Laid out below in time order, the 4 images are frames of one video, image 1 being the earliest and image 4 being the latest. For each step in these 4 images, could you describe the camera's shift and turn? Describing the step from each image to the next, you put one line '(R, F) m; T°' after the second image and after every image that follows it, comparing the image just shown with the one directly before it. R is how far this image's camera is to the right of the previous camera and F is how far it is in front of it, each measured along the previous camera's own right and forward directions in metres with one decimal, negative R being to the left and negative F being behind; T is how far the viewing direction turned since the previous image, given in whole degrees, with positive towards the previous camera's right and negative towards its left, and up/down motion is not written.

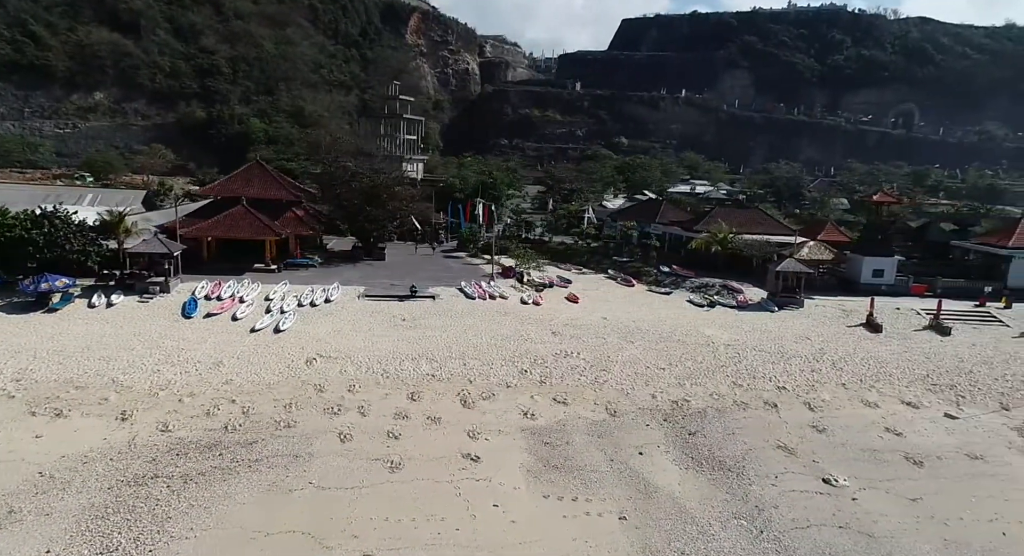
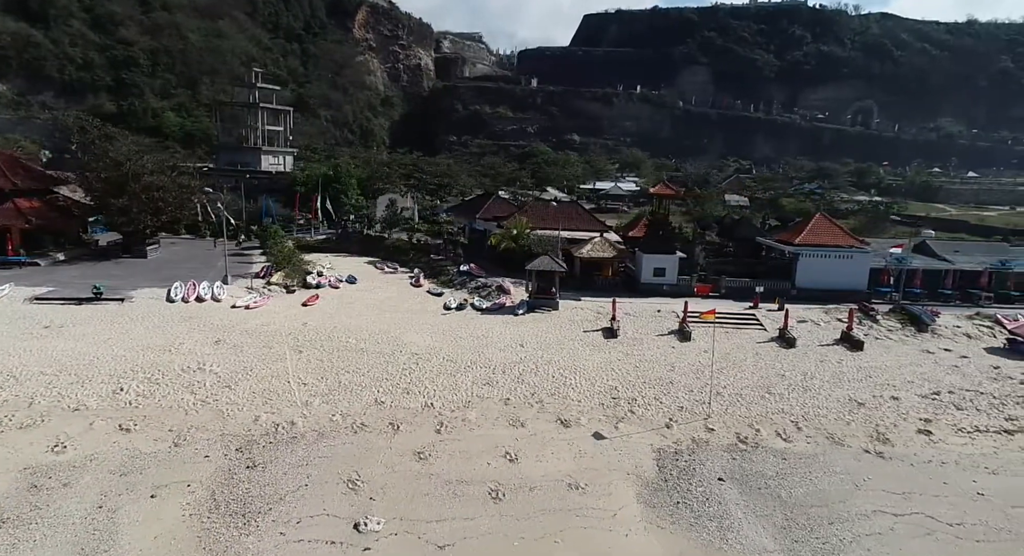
(+11.5, +2.2) m; +2°
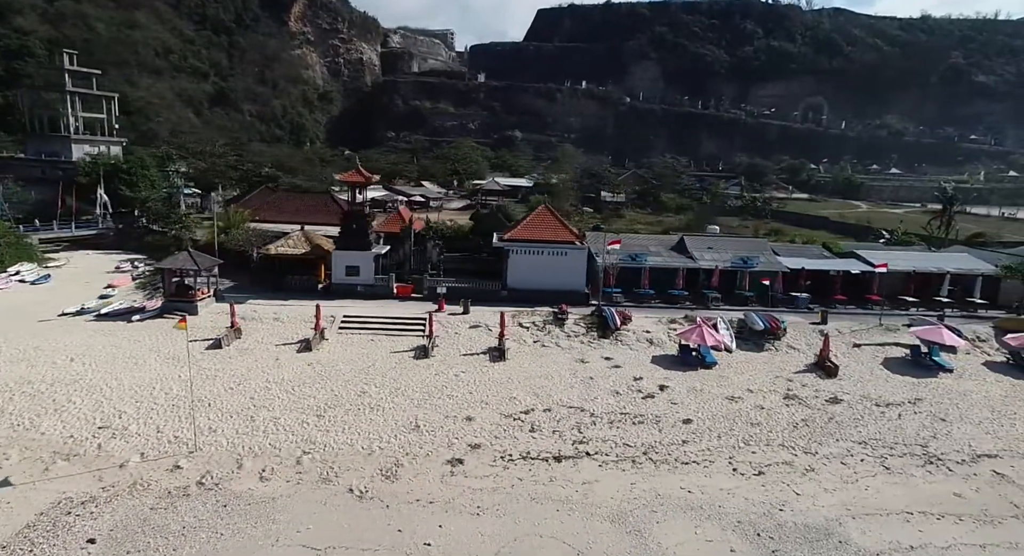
(+13.9, +2.8) m; +3°
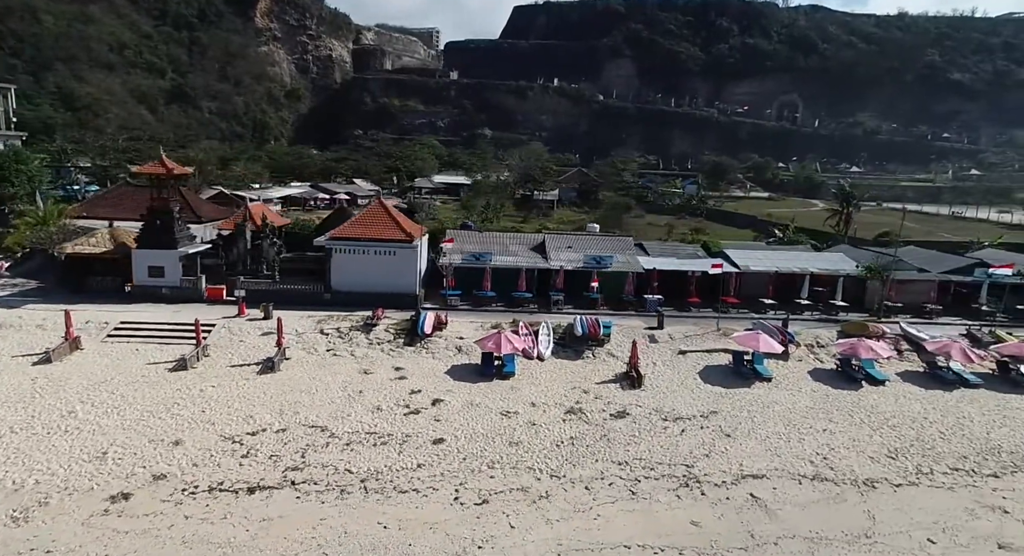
(+7.1, +1.9) m; +1°
